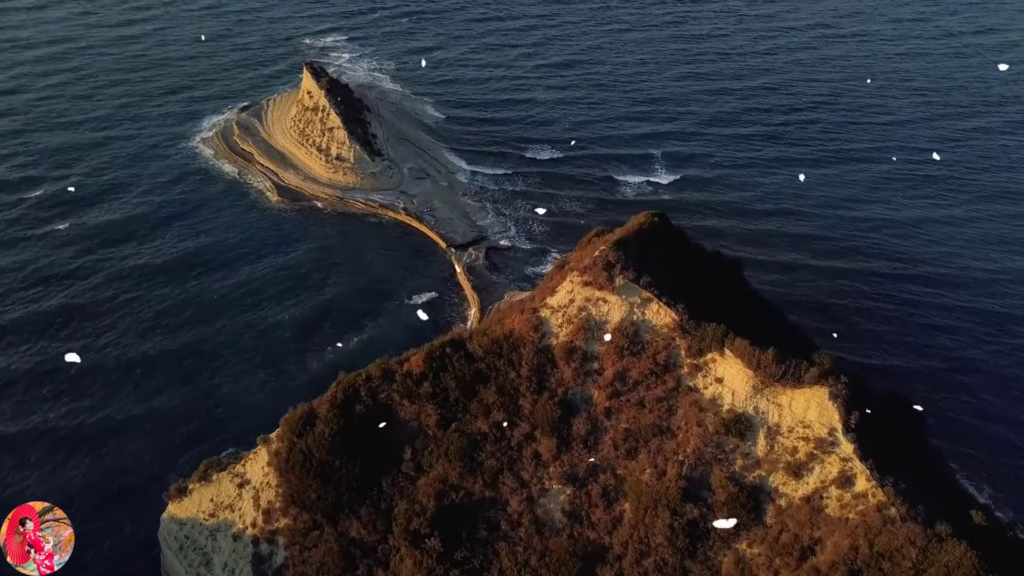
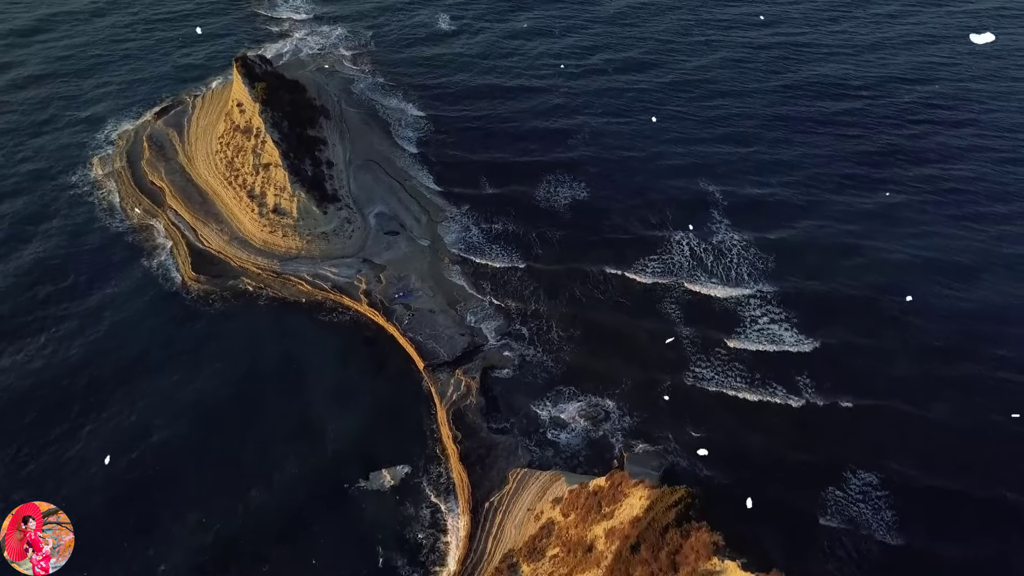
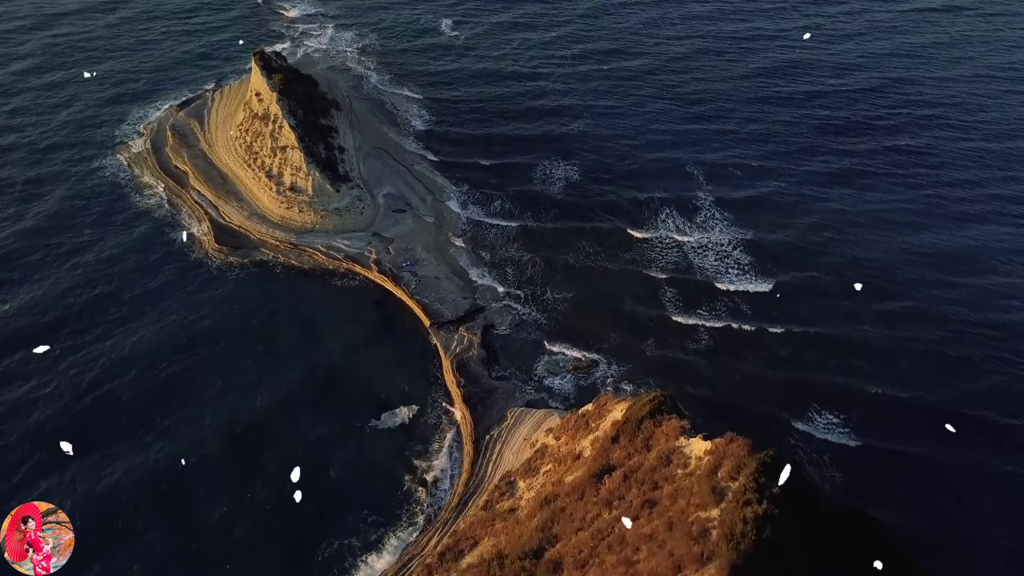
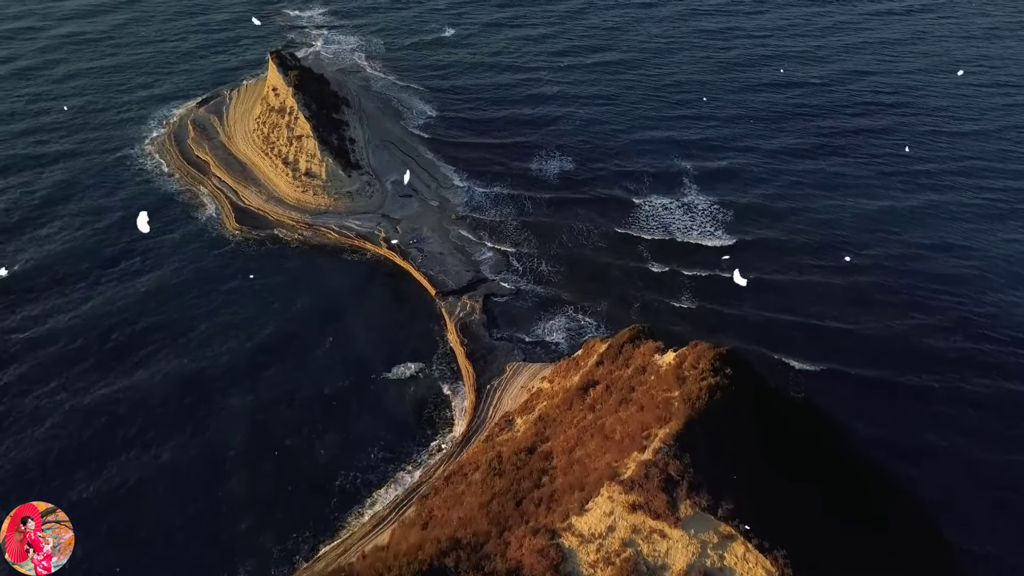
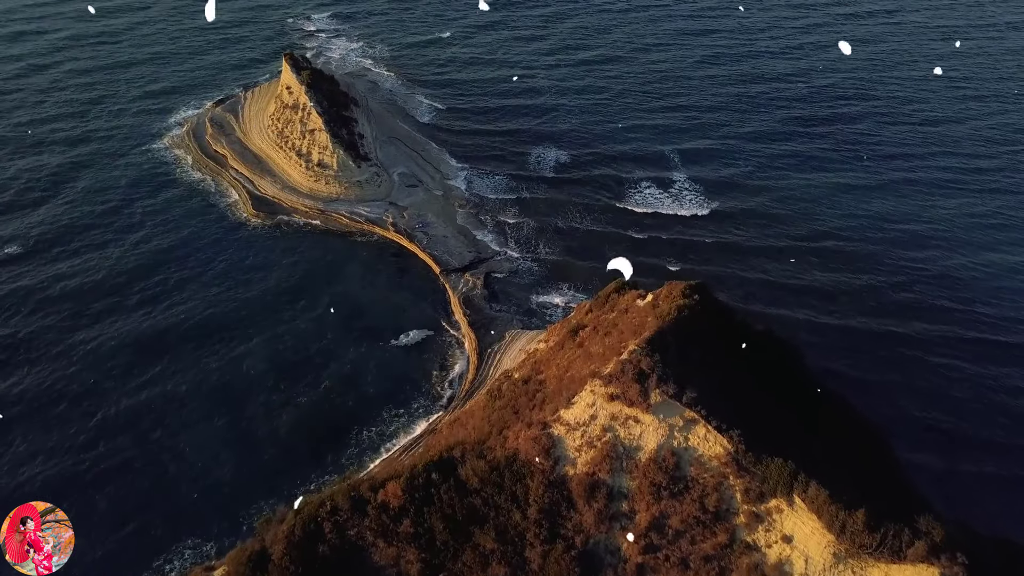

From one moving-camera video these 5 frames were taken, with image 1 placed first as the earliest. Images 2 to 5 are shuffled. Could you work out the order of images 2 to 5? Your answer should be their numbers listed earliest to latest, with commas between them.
5, 4, 3, 2
